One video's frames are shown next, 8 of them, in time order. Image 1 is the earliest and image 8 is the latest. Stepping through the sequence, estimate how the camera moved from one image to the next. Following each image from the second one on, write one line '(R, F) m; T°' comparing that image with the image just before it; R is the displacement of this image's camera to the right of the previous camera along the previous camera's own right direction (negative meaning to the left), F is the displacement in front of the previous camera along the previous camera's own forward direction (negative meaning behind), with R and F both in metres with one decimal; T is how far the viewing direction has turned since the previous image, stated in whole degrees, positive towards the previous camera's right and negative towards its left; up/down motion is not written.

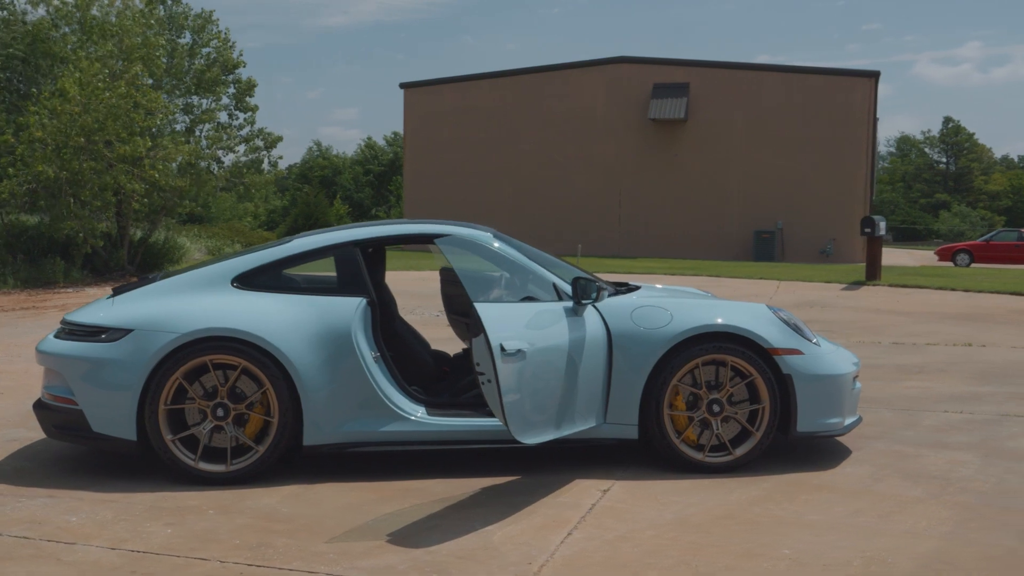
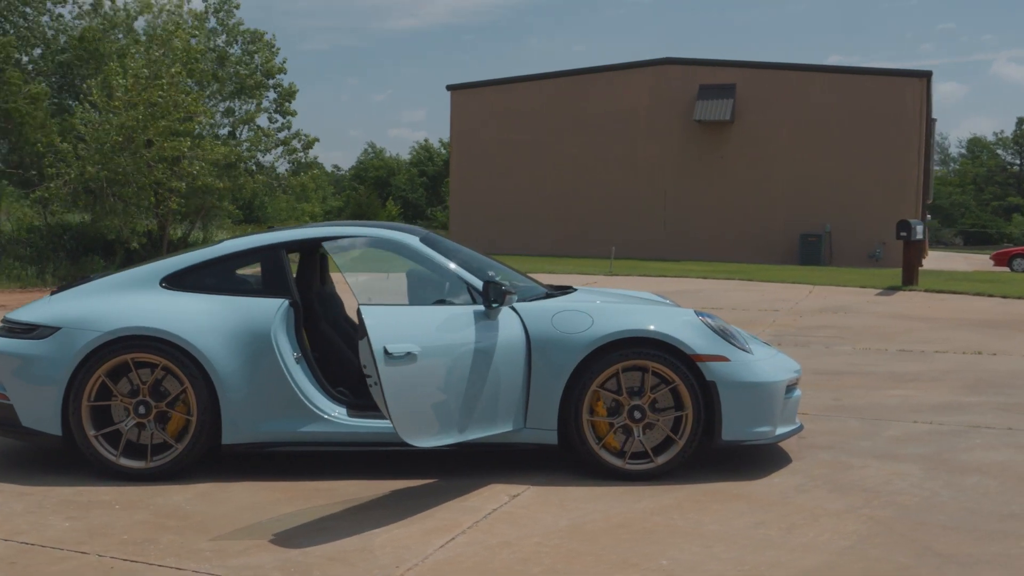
(+0.7, 0.0) m; -4°
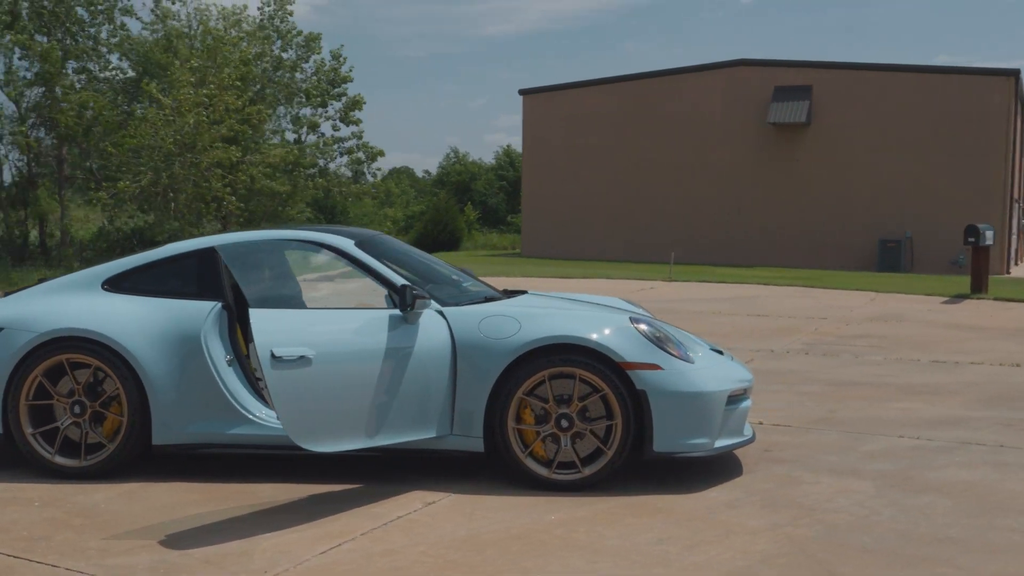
(+0.8, +0.1) m; -5°
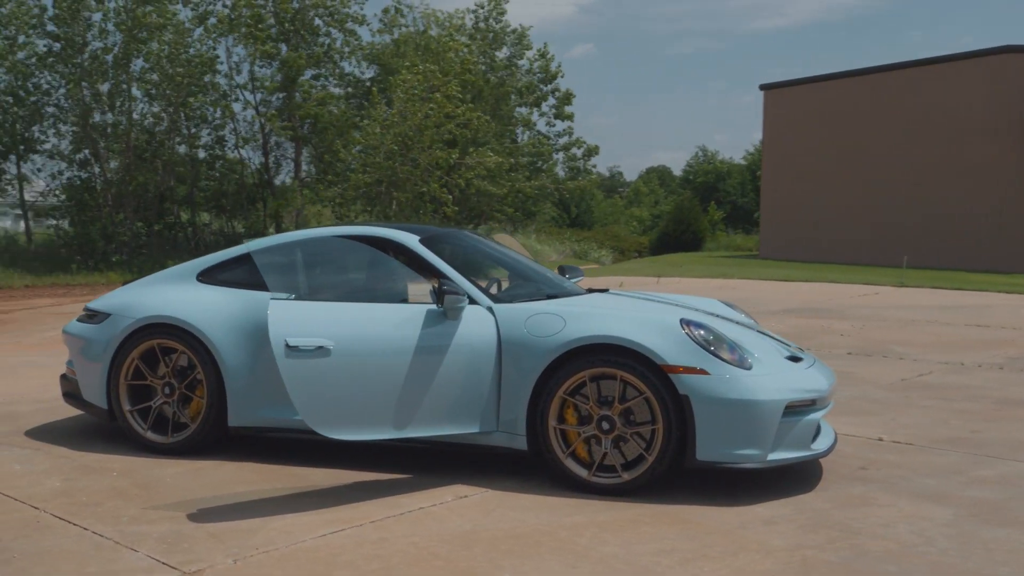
(+1.0, +0.2) m; -14°
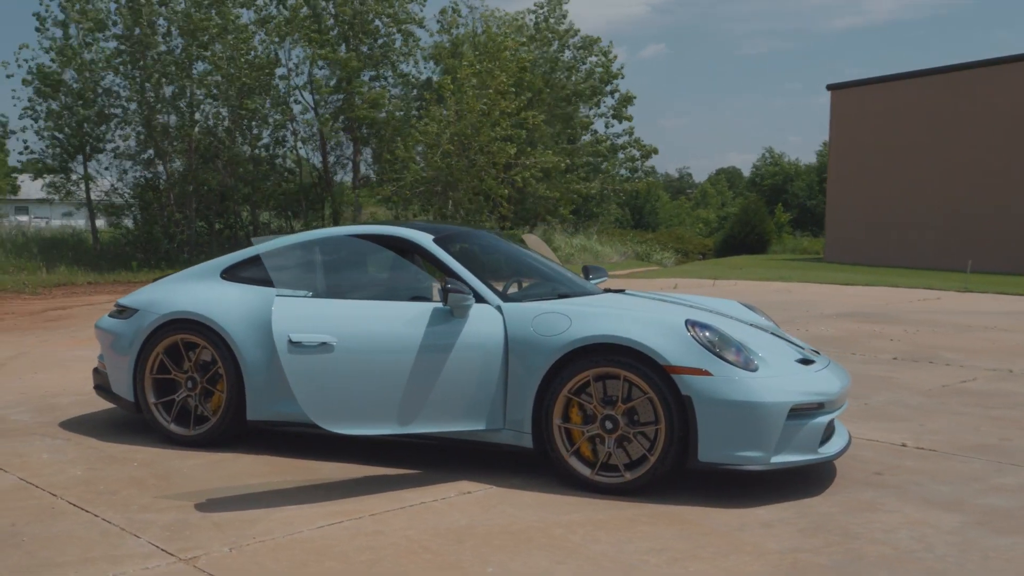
(+0.3, 0.0) m; -4°
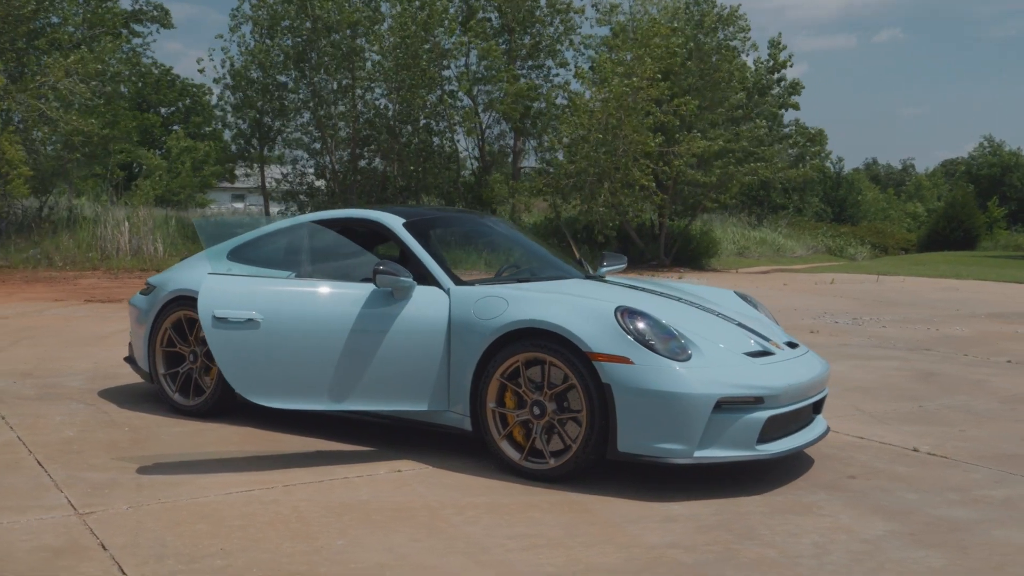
(+1.4, +0.1) m; -12°
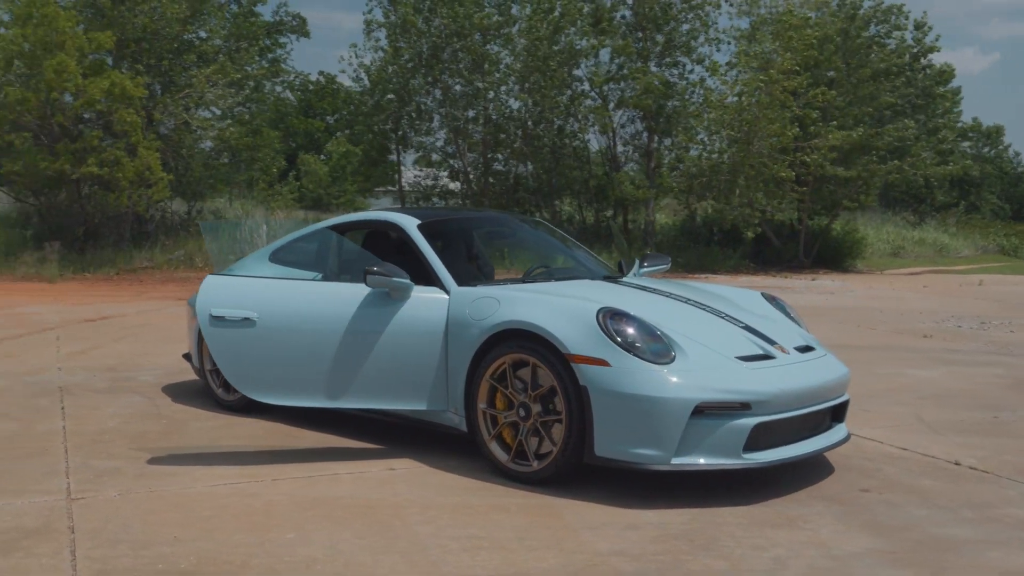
(+0.9, +0.1) m; -9°
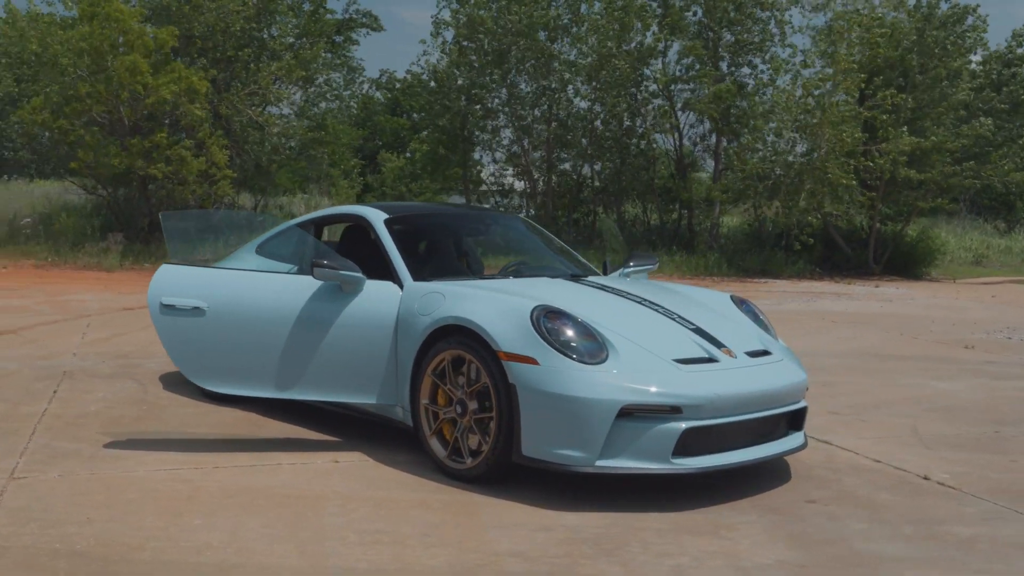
(+0.7, +0.1) m; -5°
